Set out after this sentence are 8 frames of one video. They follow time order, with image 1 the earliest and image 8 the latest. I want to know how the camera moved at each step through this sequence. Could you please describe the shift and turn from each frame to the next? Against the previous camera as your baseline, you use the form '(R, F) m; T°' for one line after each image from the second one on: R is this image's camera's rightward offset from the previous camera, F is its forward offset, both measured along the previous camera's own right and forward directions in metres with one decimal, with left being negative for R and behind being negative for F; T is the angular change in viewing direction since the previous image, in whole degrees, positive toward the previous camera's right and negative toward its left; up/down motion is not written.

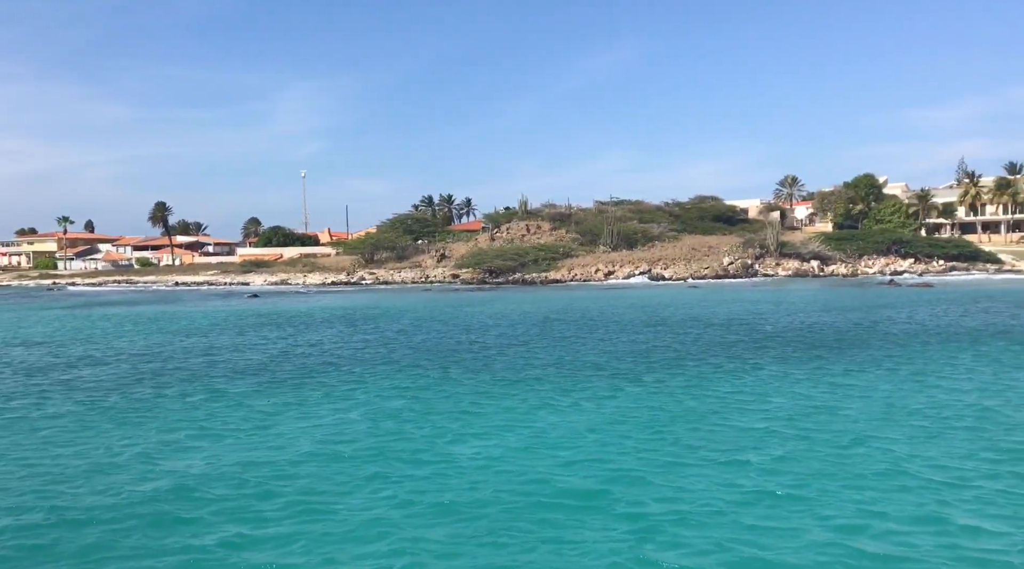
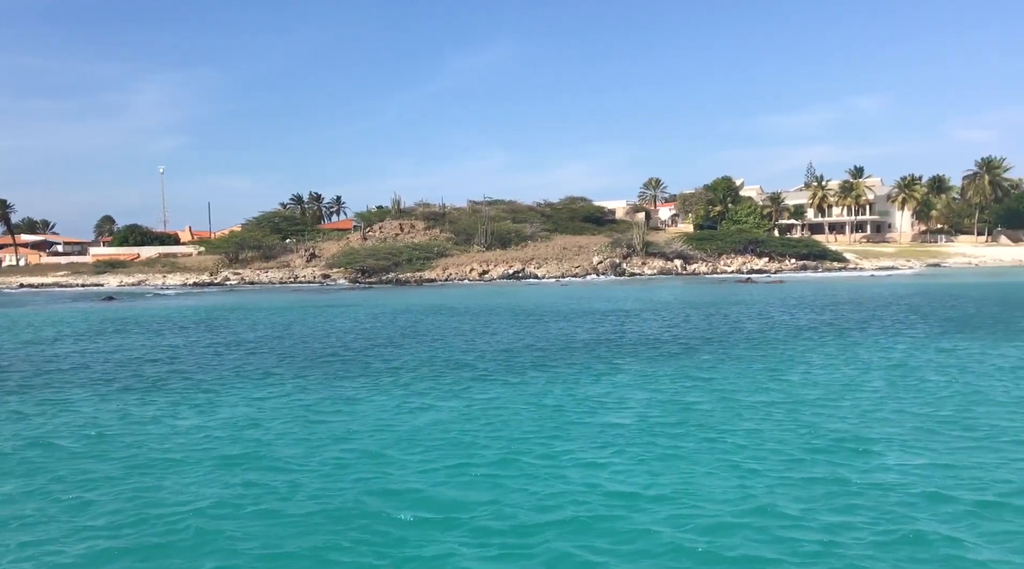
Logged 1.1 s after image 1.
(-0.1, 0.0) m; +8°
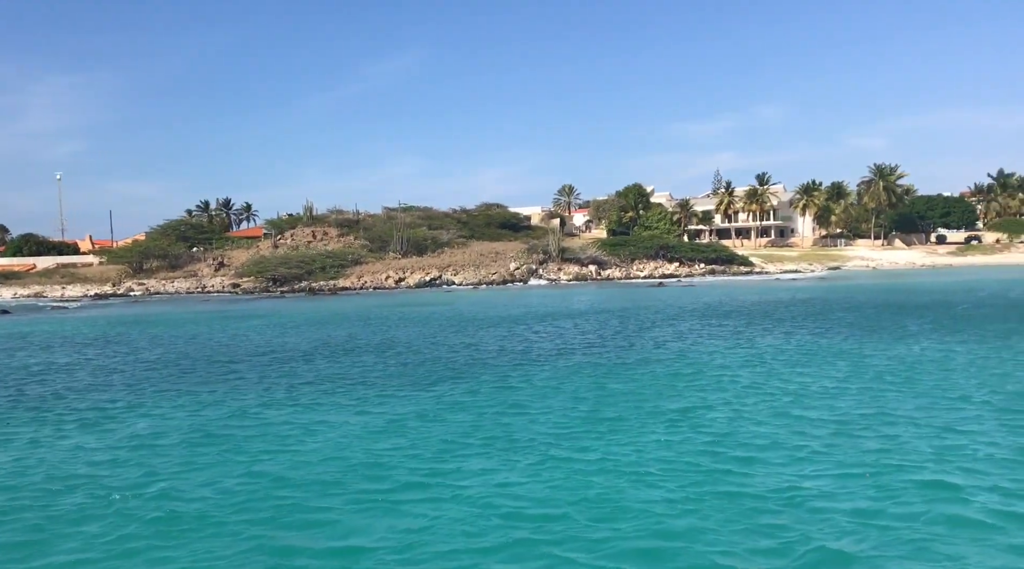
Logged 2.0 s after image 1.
(0.0, 0.0) m; +5°
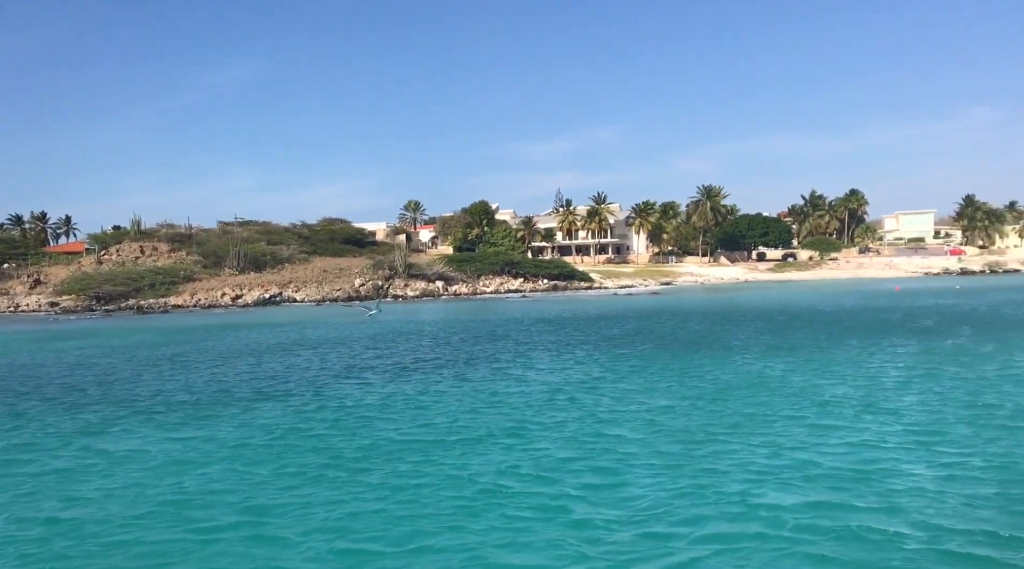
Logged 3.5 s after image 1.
(-2.2, +4.9) m; -7°
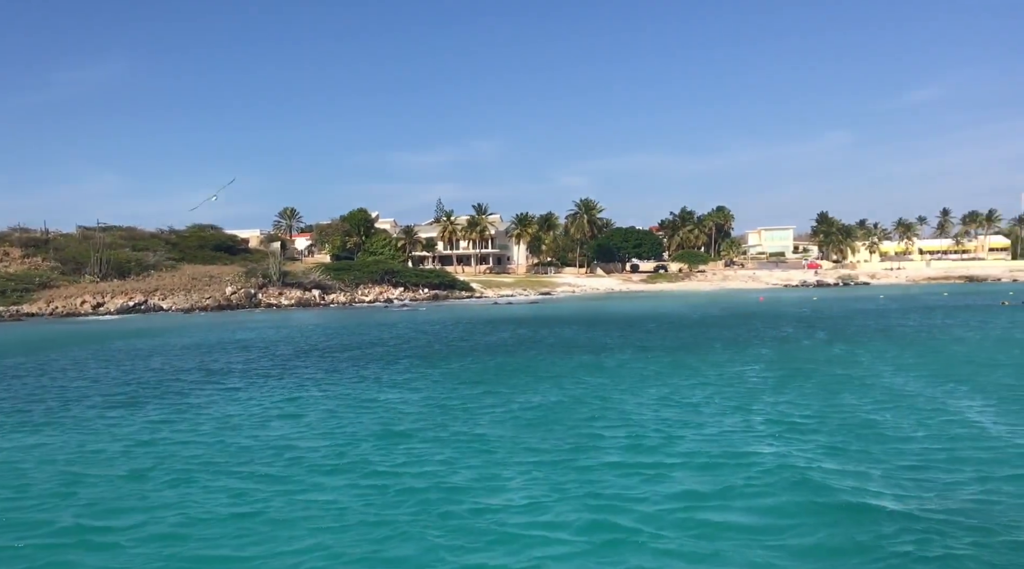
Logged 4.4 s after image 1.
(+0.4, -0.8) m; +8°
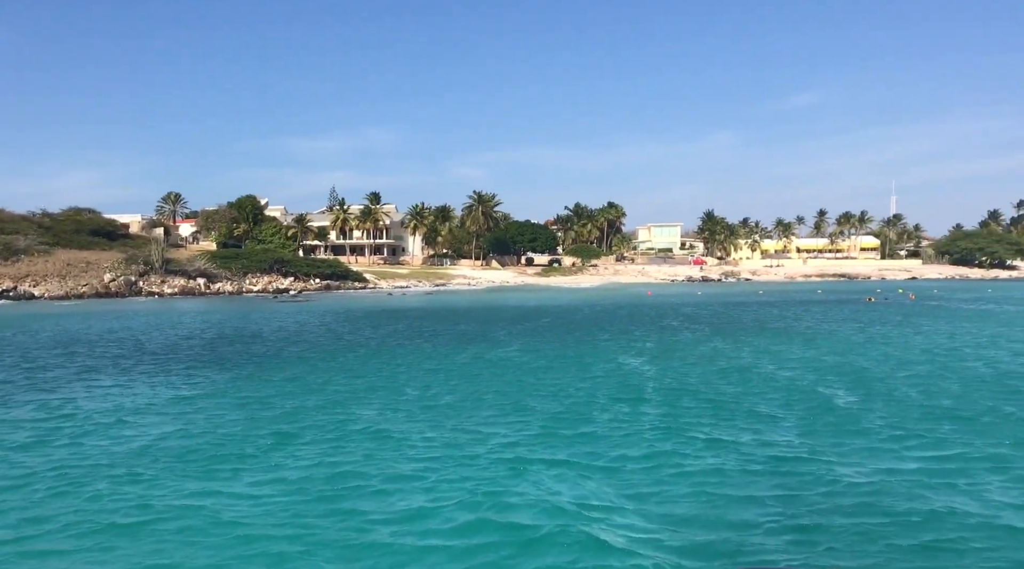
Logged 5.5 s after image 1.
(+0.4, -0.3) m; +7°
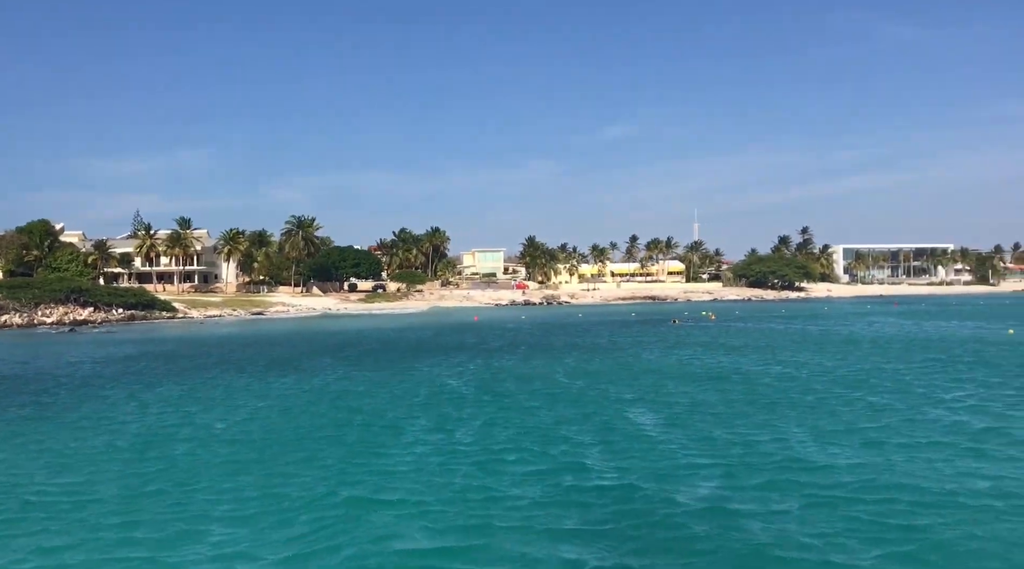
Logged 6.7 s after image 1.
(+0.1, +0.6) m; +11°
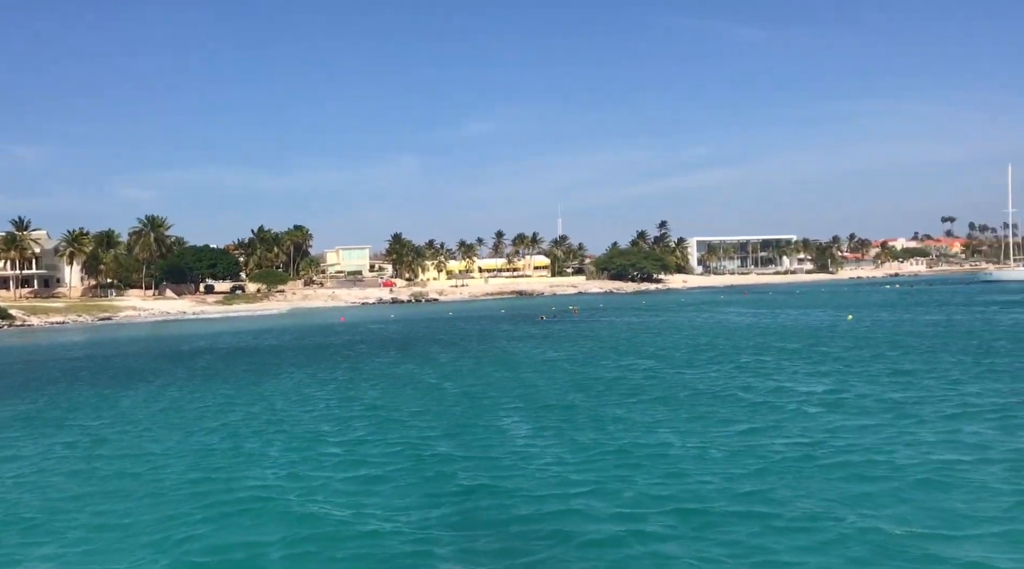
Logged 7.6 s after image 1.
(-0.4, +3.3) m; +9°
